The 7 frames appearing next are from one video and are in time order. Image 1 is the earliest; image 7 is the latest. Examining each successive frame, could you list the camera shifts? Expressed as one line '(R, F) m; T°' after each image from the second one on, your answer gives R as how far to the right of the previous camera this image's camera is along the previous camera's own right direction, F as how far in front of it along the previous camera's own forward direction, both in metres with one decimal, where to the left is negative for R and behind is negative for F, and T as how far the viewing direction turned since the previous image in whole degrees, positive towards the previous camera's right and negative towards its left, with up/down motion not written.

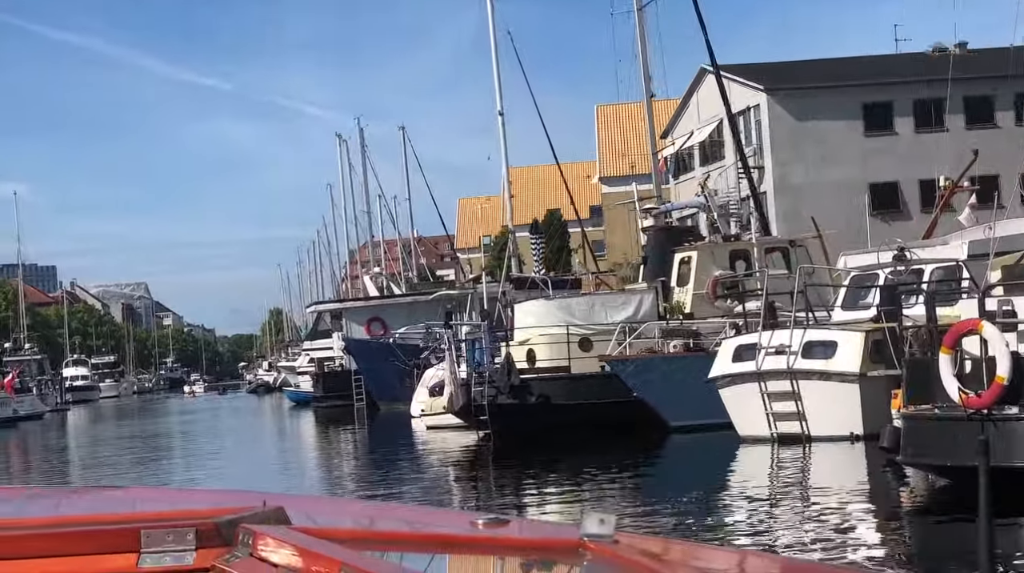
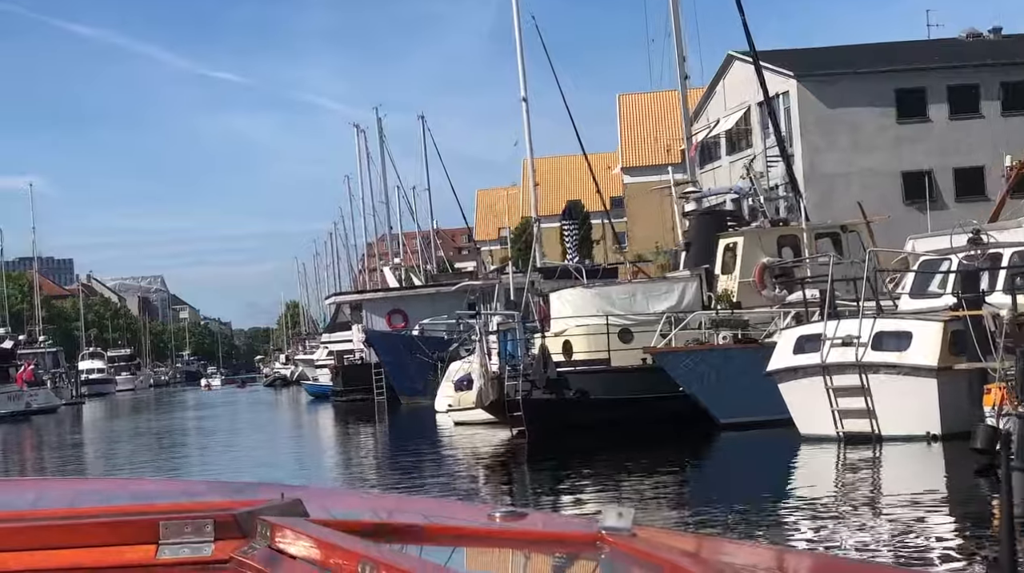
(-0.2, +1.0) m; -1°
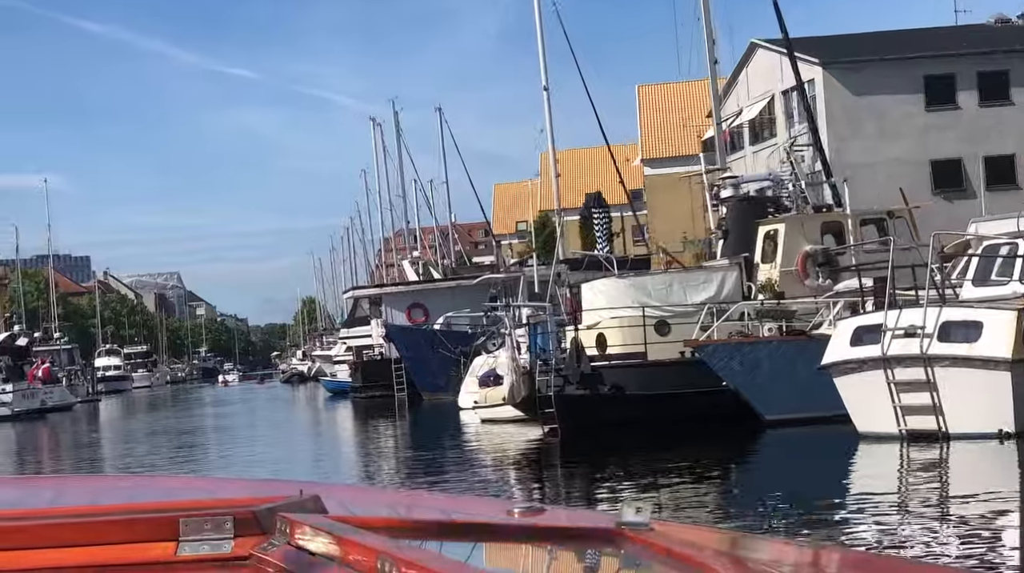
(-0.1, +0.8) m; -1°
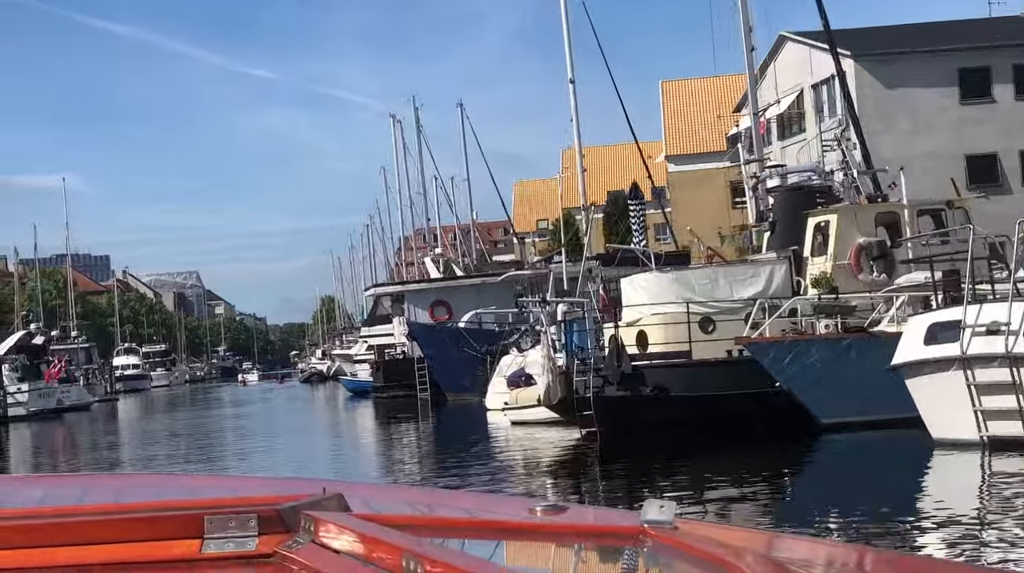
(-0.1, +0.9) m; -1°
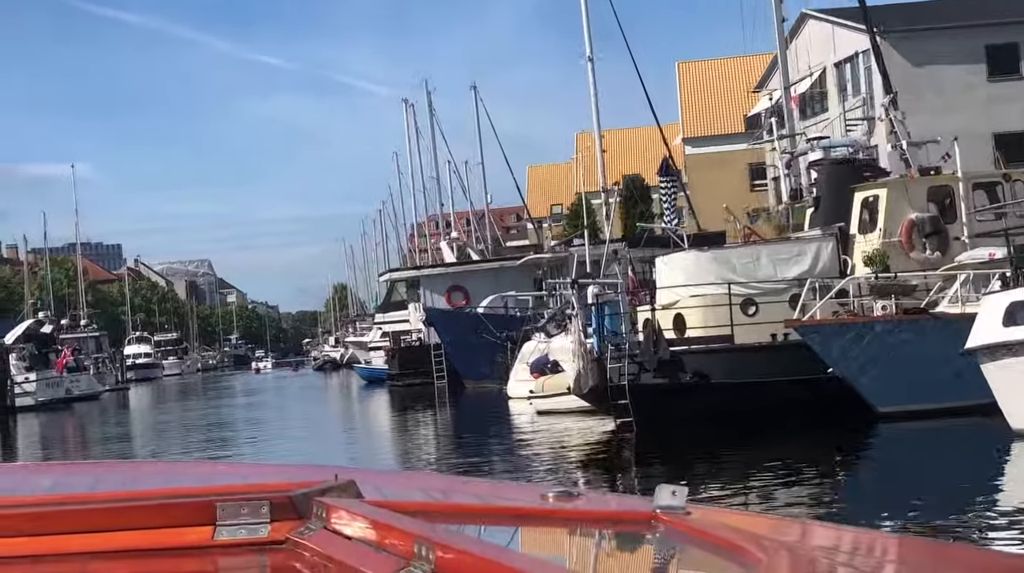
(-0.1, +0.9) m; 0°
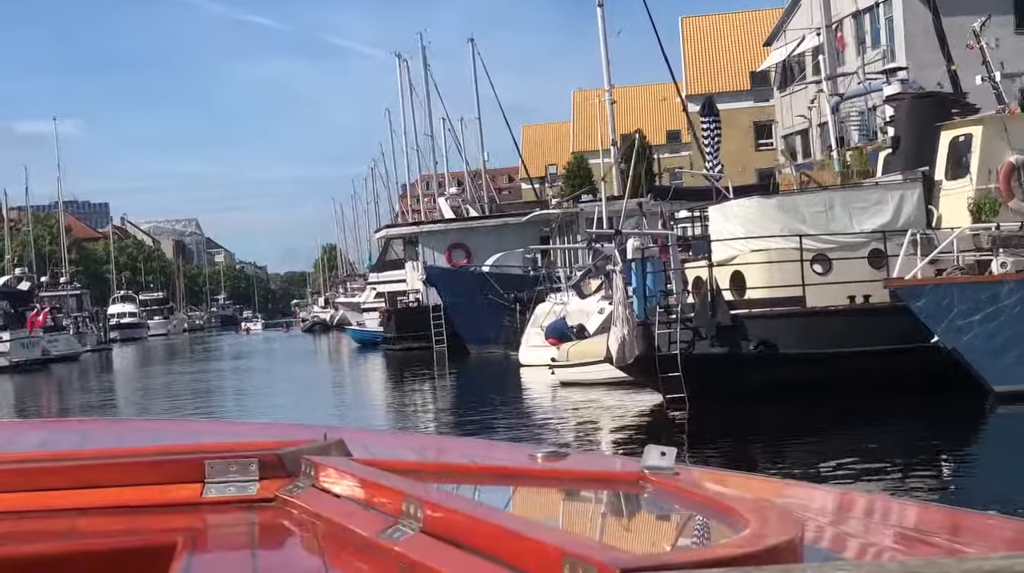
(-0.3, +2.0) m; 0°
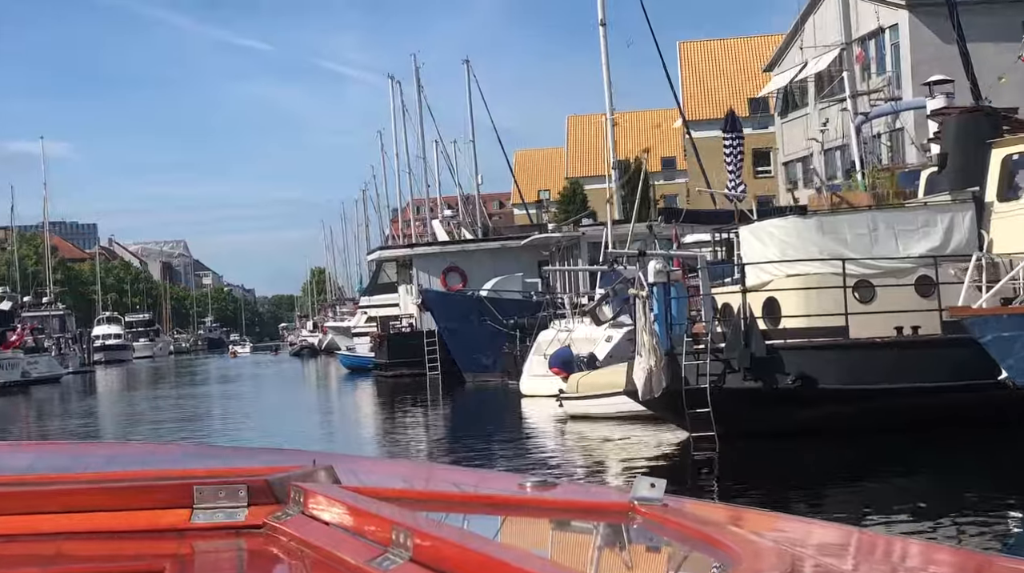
(-0.2, +1.0) m; 0°
